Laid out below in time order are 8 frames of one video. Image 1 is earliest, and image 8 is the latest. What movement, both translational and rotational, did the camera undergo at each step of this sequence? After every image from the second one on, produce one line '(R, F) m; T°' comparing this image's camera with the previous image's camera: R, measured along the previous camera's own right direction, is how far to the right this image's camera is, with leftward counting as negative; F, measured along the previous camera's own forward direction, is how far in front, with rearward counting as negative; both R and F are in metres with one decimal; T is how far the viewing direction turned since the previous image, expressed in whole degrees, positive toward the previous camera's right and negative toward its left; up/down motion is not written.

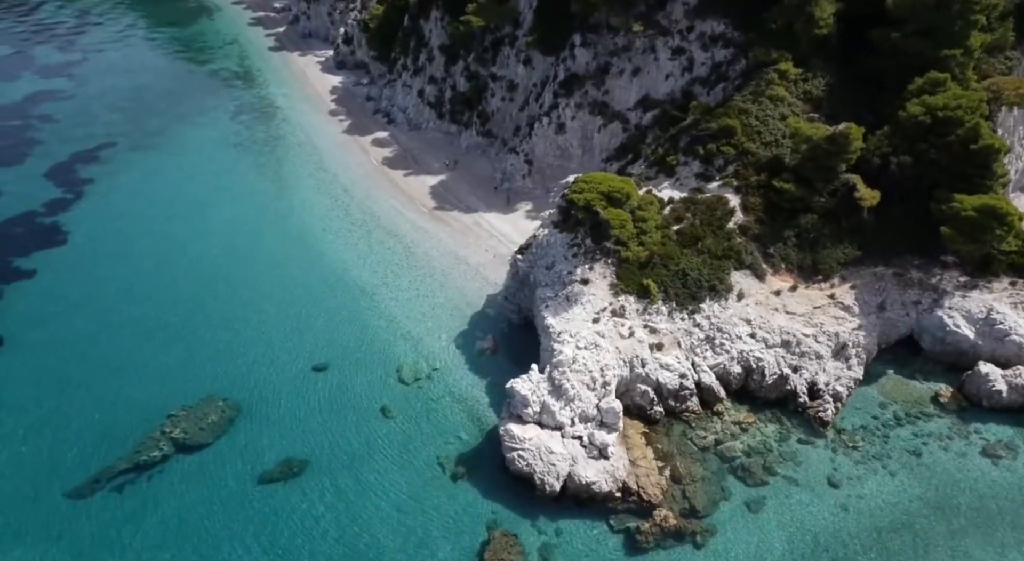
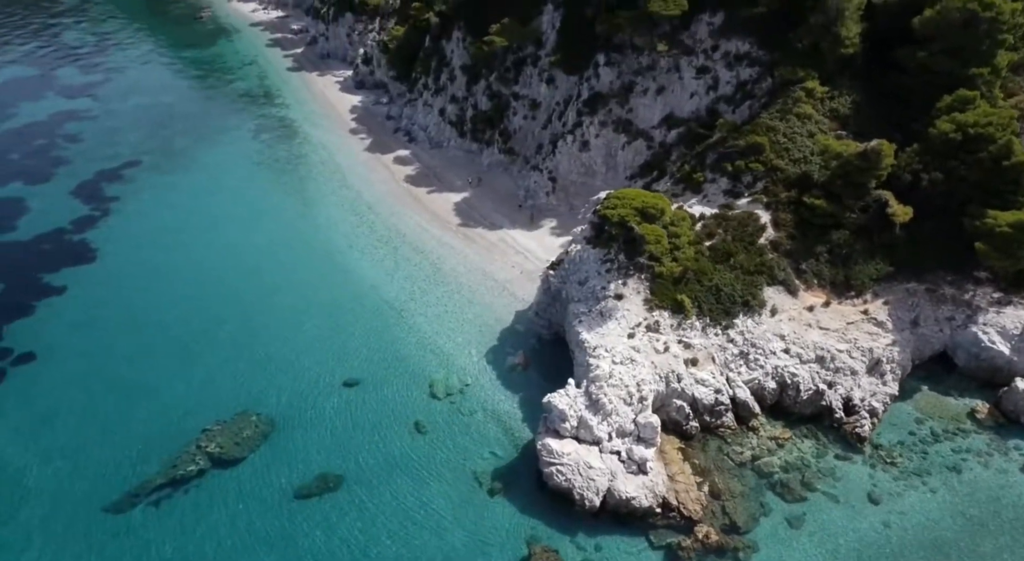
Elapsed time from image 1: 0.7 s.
(-1.3, -0.1) m; 0°
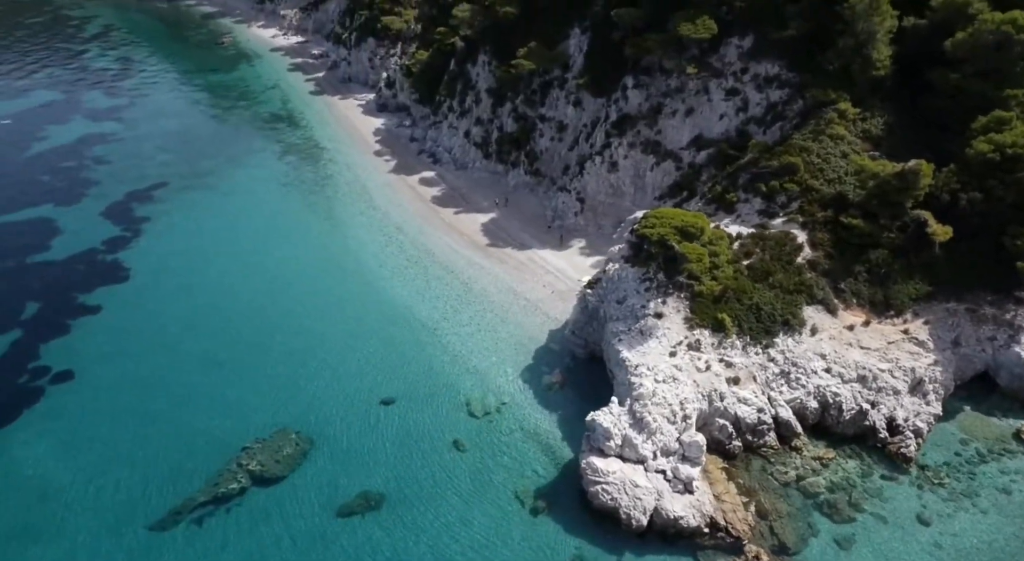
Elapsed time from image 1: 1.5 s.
(-1.4, -0.1) m; 0°
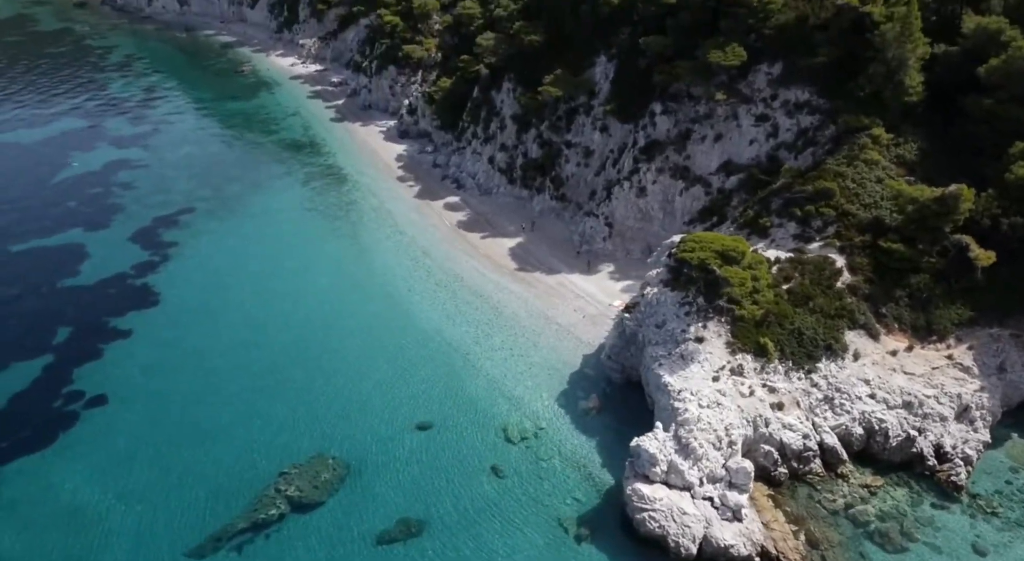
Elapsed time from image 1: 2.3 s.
(-1.4, 0.0) m; 0°
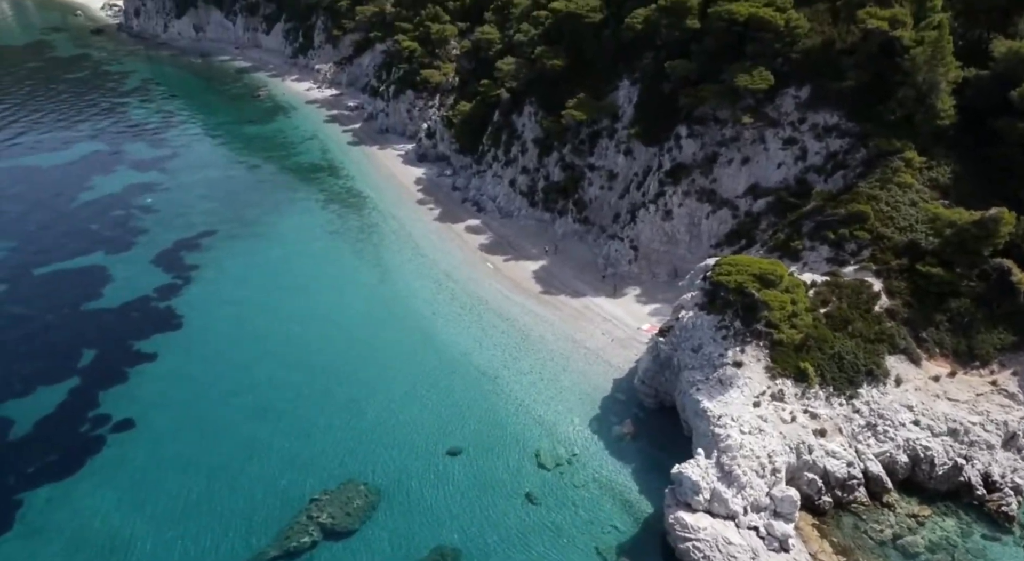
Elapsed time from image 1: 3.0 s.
(-1.2, +0.2) m; 0°
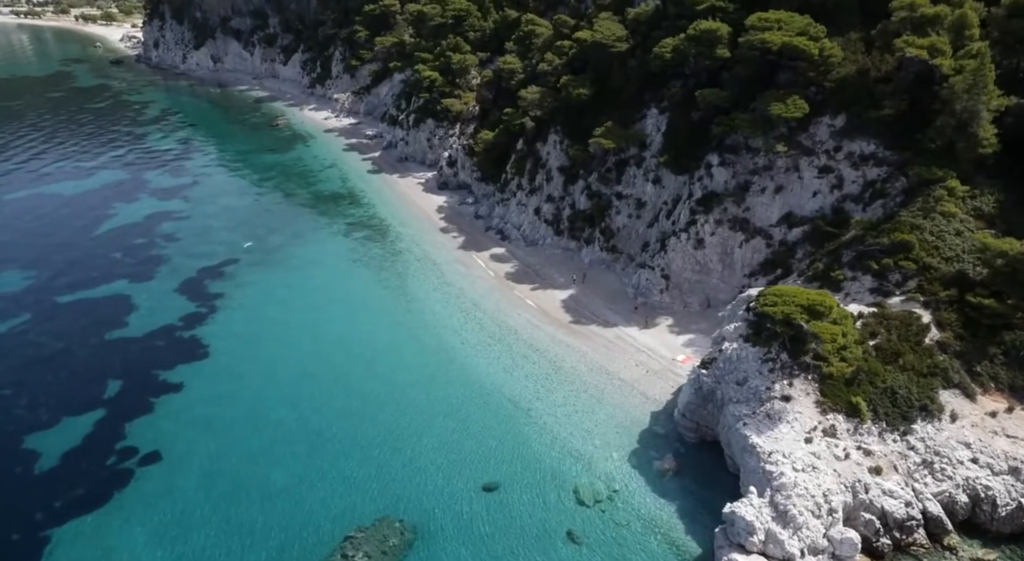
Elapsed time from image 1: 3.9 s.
(-1.3, +0.5) m; -1°
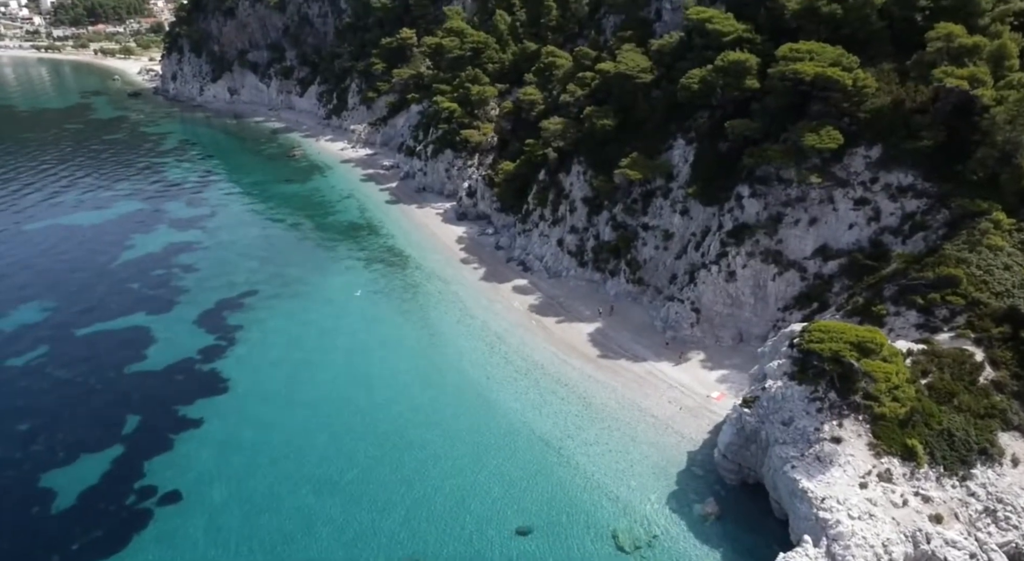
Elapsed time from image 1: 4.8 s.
(-1.1, +0.8) m; -1°
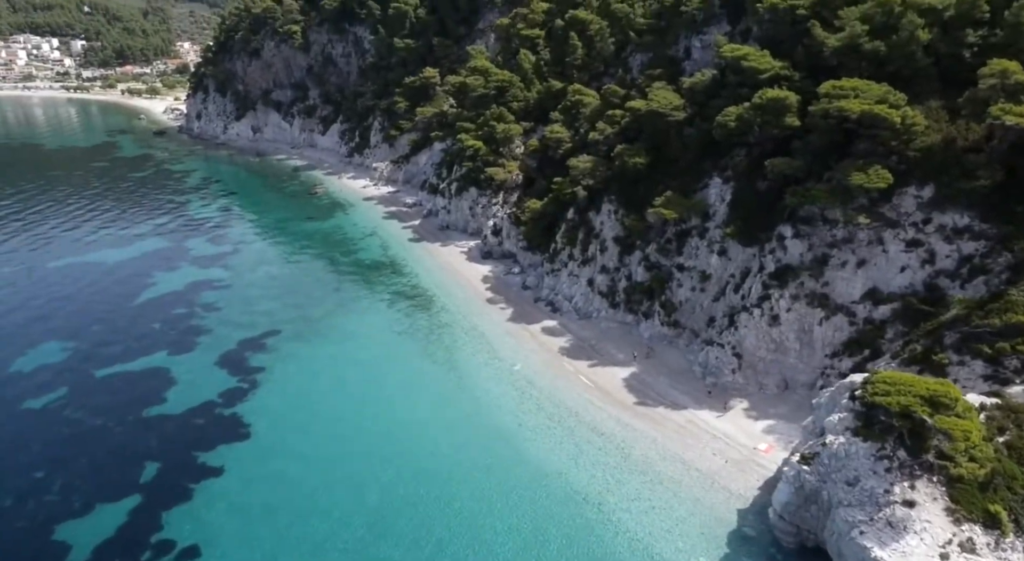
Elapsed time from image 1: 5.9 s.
(-1.0, +1.2) m; -1°
